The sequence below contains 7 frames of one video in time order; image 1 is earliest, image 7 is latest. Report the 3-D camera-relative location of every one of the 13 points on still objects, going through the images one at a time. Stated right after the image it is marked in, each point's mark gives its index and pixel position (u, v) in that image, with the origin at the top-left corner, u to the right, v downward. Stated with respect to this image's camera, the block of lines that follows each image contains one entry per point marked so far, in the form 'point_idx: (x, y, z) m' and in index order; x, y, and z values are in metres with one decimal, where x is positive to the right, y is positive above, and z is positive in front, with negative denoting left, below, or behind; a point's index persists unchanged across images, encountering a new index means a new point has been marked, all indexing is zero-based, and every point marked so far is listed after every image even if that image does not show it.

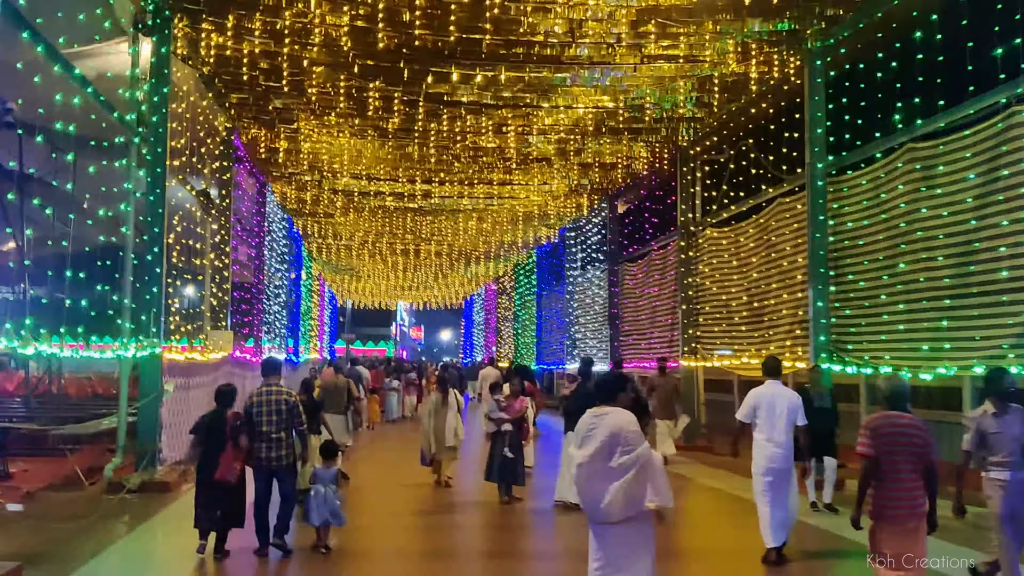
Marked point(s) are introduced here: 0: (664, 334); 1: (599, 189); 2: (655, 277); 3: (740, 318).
0: (+3.1, -0.9, +15.6) m
1: (+1.9, +2.2, +17.2) m
2: (+3.0, +0.3, +16.3) m
3: (+3.7, -0.5, +12.6) m
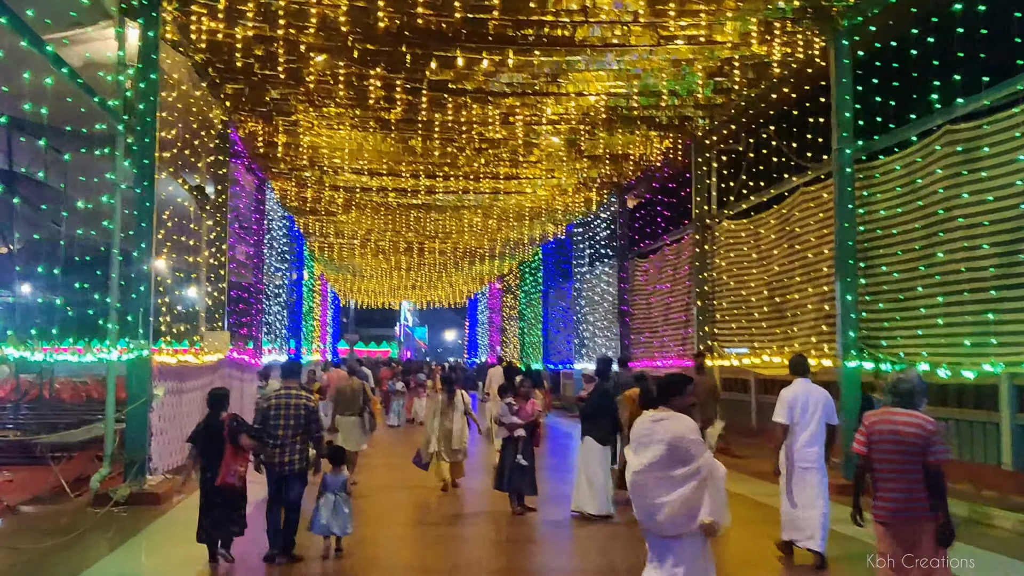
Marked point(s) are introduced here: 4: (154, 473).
0: (+3.3, -0.8, +15.1) m
1: (+2.1, +2.3, +16.6) m
2: (+3.1, +0.3, +15.7) m
3: (+3.8, -0.4, +12.0) m
4: (-4.1, -2.1, +9.0) m
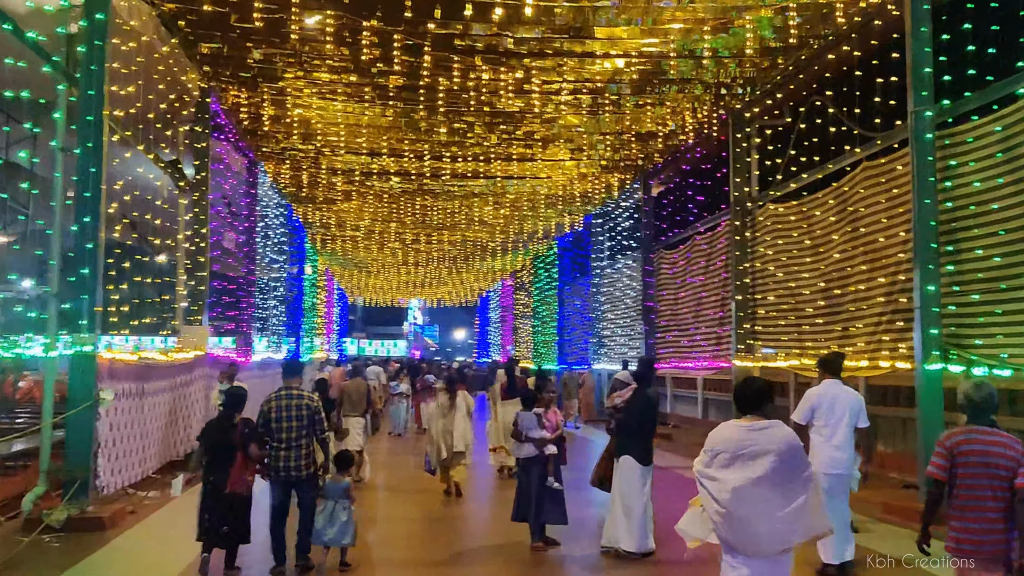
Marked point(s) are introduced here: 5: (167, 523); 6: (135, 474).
0: (+3.5, -0.7, +13.5) m
1: (+2.4, +2.4, +15.1) m
2: (+3.4, +0.5, +14.1) m
3: (+4.1, -0.3, +10.5) m
4: (-4.0, -2.0, +7.5) m
5: (-3.4, -2.3, +7.6) m
6: (-4.2, -2.1, +8.5) m
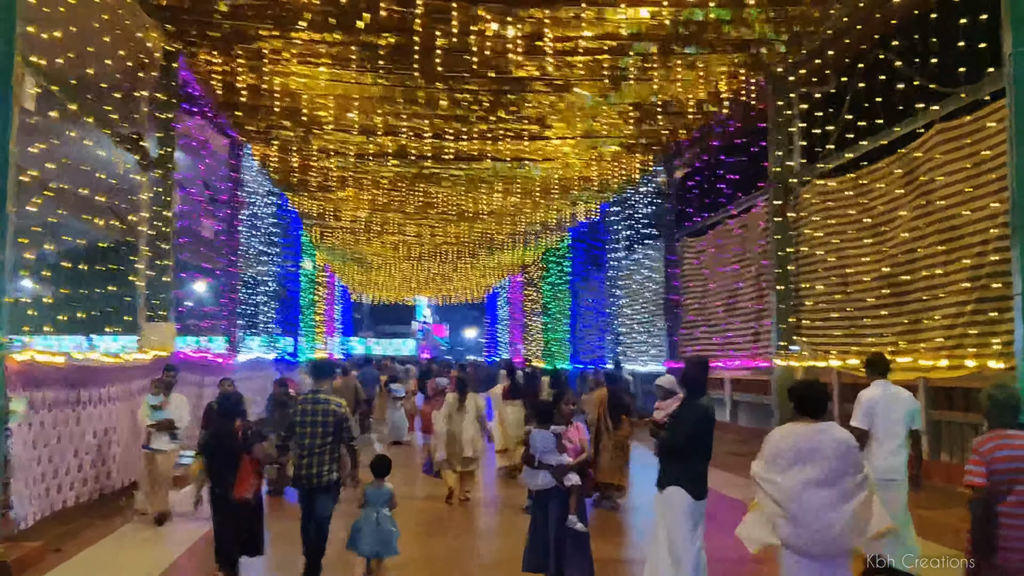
0: (+3.7, -0.6, +12.0) m
1: (+2.5, +2.5, +13.6) m
2: (+3.6, +0.6, +12.6) m
3: (+4.2, -0.1, +8.9) m
4: (-3.9, -1.9, +6.1) m
5: (-3.3, -2.2, +6.2) m
6: (-4.1, -1.9, +7.1) m
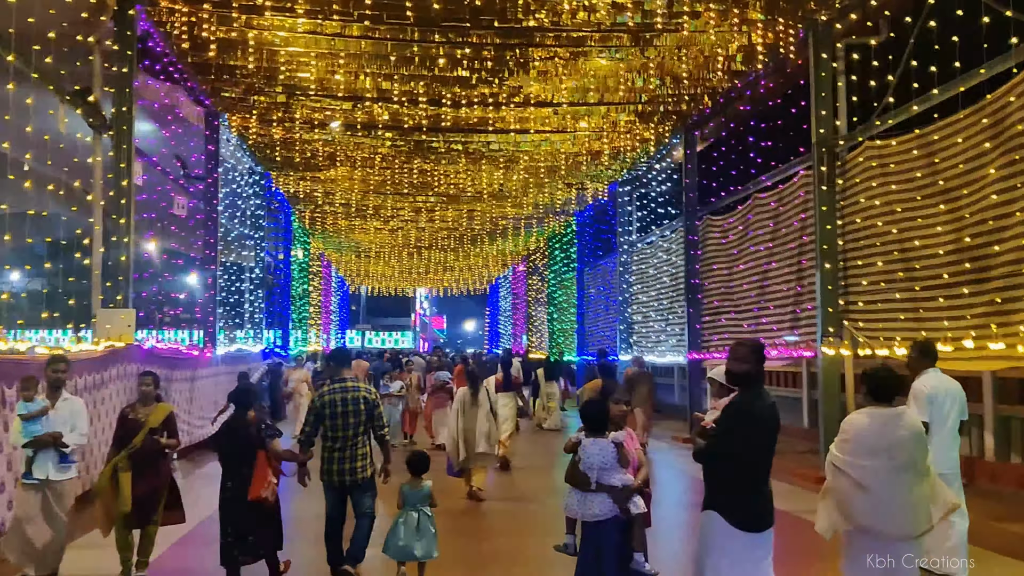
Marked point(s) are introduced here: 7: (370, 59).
0: (+3.8, -0.3, +10.7) m
1: (+2.6, +2.8, +12.2) m
2: (+3.7, +0.9, +11.3) m
3: (+4.3, +0.1, +7.6) m
4: (-3.8, -1.7, +4.8) m
5: (-3.2, -2.0, +4.9) m
6: (-3.9, -1.8, +5.8) m
7: (-1.9, +3.1, +10.4) m
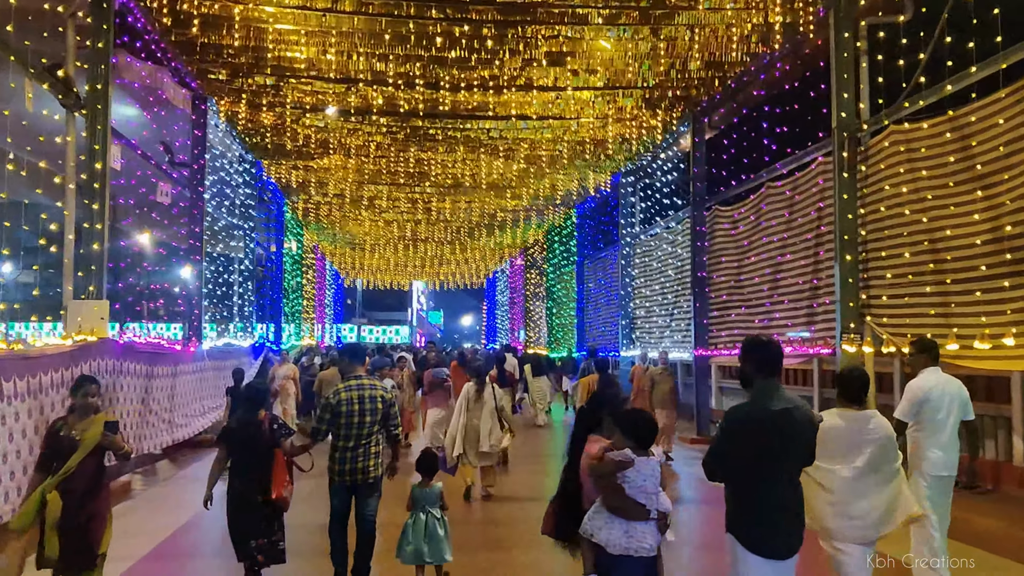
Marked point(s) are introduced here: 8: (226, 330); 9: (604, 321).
0: (+3.8, -0.2, +10.1) m
1: (+2.6, +2.9, +11.7) m
2: (+3.7, +1.0, +10.8) m
3: (+4.3, +0.2, +7.1) m
4: (-3.8, -1.6, +4.2) m
5: (-3.1, -1.9, +4.3) m
6: (-3.9, -1.7, +5.3) m
7: (-1.9, +3.2, +9.8) m
8: (-5.4, -0.8, +14.8) m
9: (+2.4, -0.9, +19.9) m
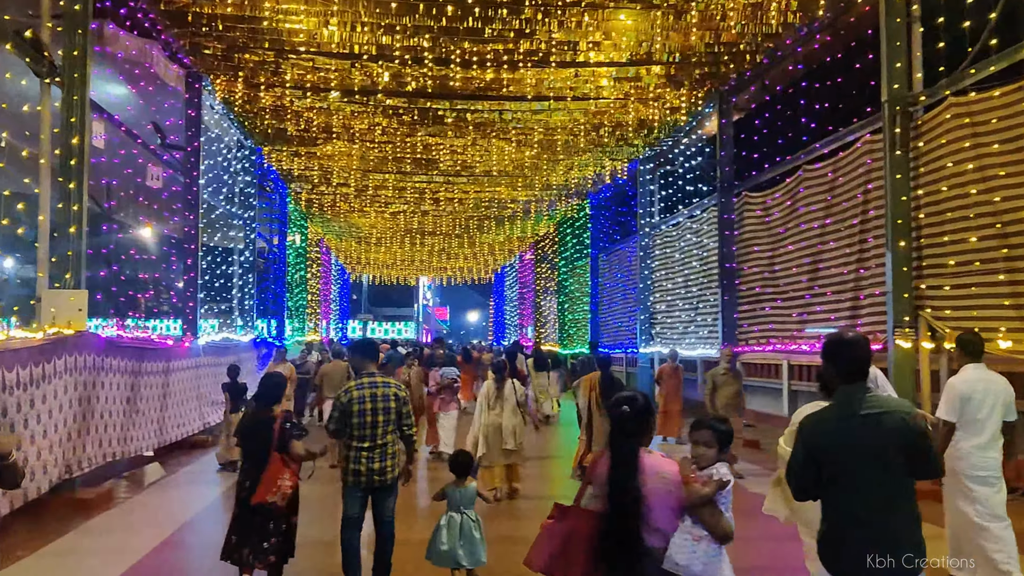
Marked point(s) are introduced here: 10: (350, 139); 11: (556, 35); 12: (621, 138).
0: (+4.0, -0.1, +9.3) m
1: (+2.9, +3.0, +10.8) m
2: (+3.9, +1.1, +9.9) m
3: (+4.5, +0.3, +6.2) m
4: (-3.6, -1.5, +3.5) m
5: (-3.0, -1.8, +3.6) m
6: (-3.8, -1.6, +4.5) m
7: (-1.7, +3.3, +9.0) m
8: (-5.2, -0.7, +14.0) m
9: (+2.7, -0.7, +19.1) m
10: (-3.0, +2.8, +14.3) m
11: (+0.6, +3.2, +9.9) m
12: (+2.0, +2.7, +13.9) m
